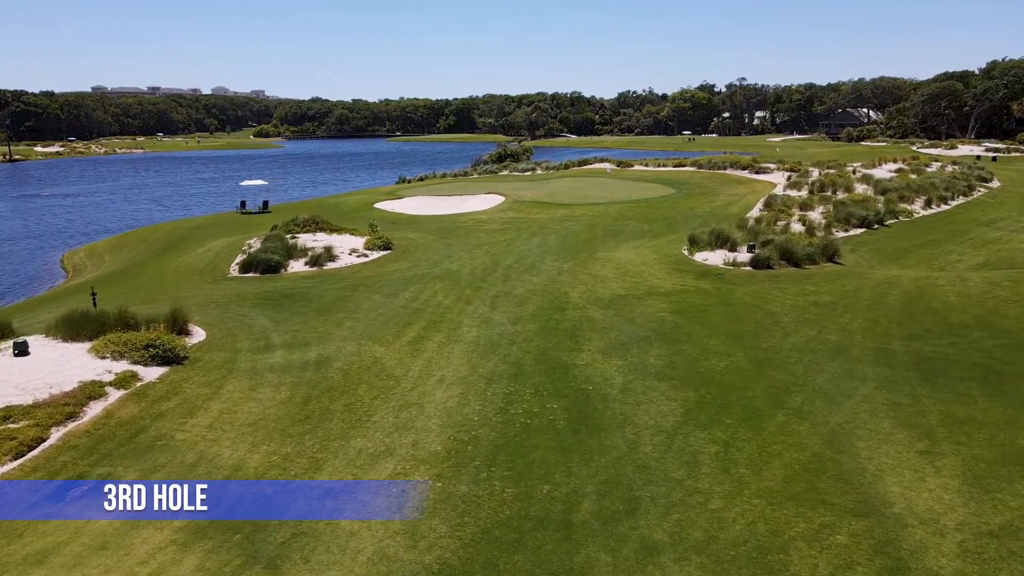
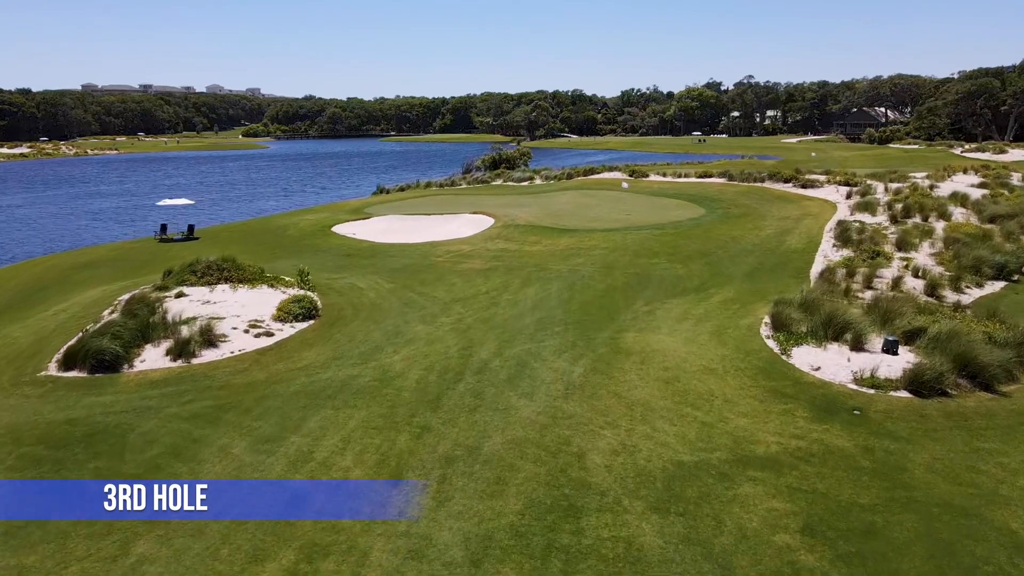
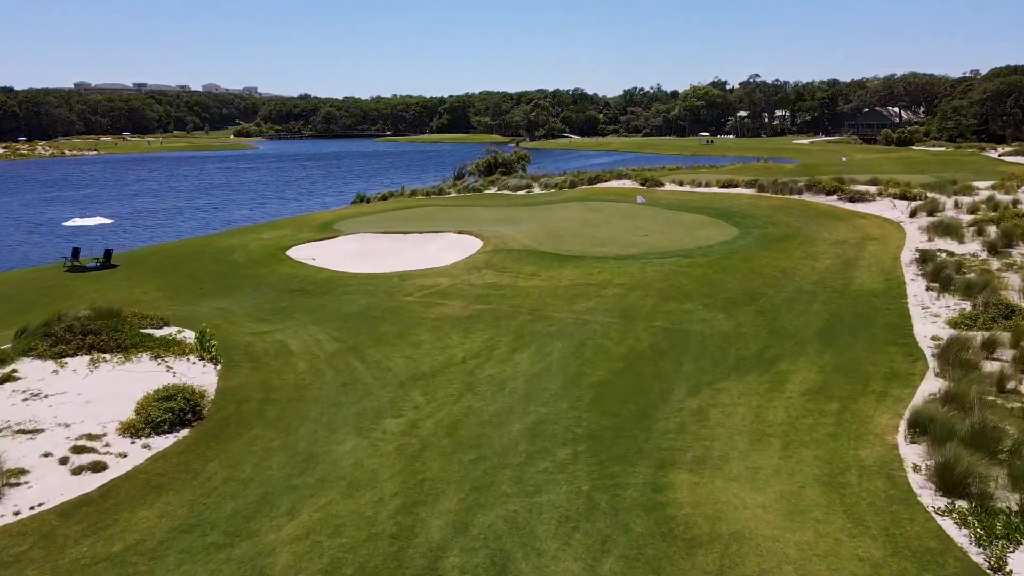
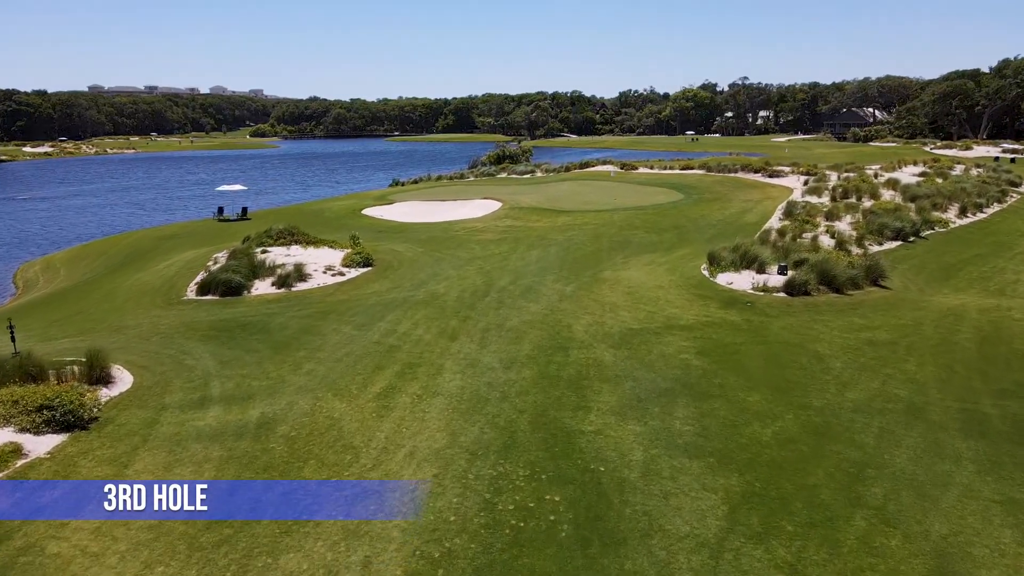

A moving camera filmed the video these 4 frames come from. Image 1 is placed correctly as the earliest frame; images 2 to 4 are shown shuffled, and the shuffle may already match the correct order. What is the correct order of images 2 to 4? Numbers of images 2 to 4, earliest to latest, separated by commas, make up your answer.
4, 2, 3
